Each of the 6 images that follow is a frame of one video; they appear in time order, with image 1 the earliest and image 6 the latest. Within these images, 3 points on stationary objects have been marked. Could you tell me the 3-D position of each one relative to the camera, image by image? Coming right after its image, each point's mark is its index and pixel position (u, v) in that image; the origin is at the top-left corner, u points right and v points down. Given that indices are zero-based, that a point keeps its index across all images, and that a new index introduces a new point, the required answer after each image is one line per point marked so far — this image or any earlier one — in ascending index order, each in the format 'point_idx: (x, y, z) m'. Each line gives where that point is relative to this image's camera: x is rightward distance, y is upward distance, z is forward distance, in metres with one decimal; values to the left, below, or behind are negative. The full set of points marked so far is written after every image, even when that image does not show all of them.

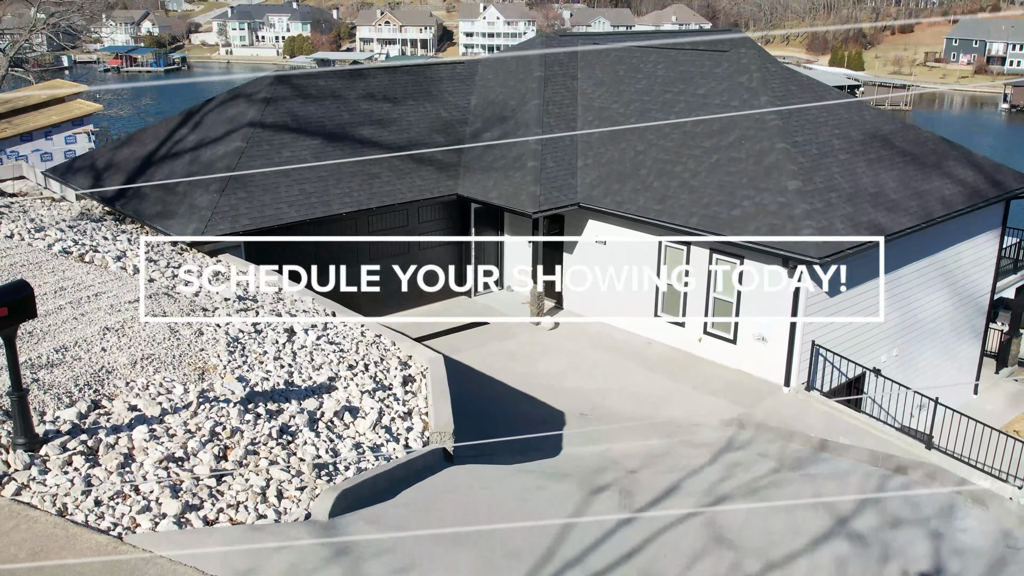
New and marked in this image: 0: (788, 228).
0: (+4.0, +0.9, +12.2) m
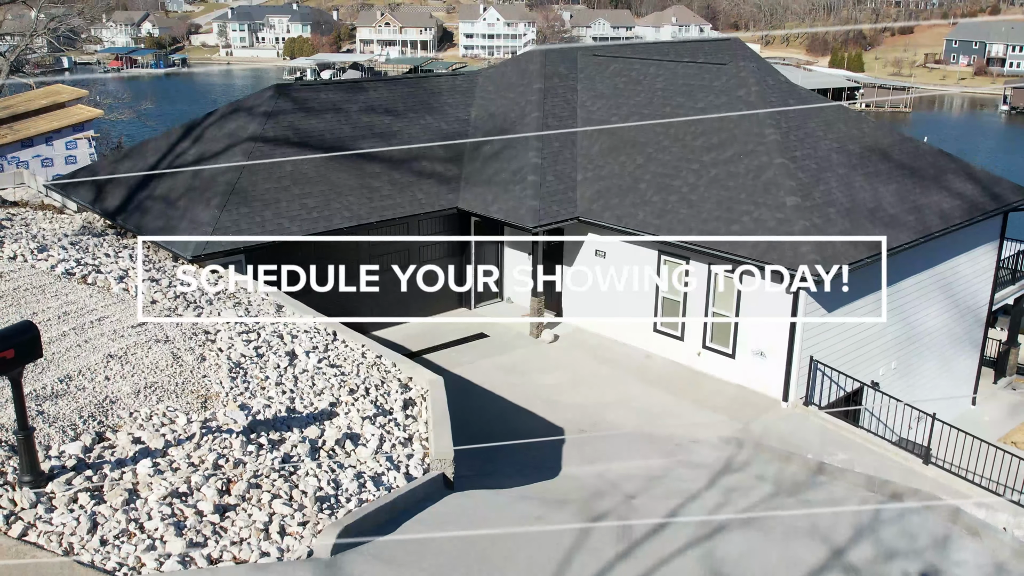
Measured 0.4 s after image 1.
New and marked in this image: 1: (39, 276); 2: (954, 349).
0: (+4.0, +0.6, +12.3) m
1: (-4.9, +0.1, +8.8) m
2: (+8.5, -1.2, +16.4) m
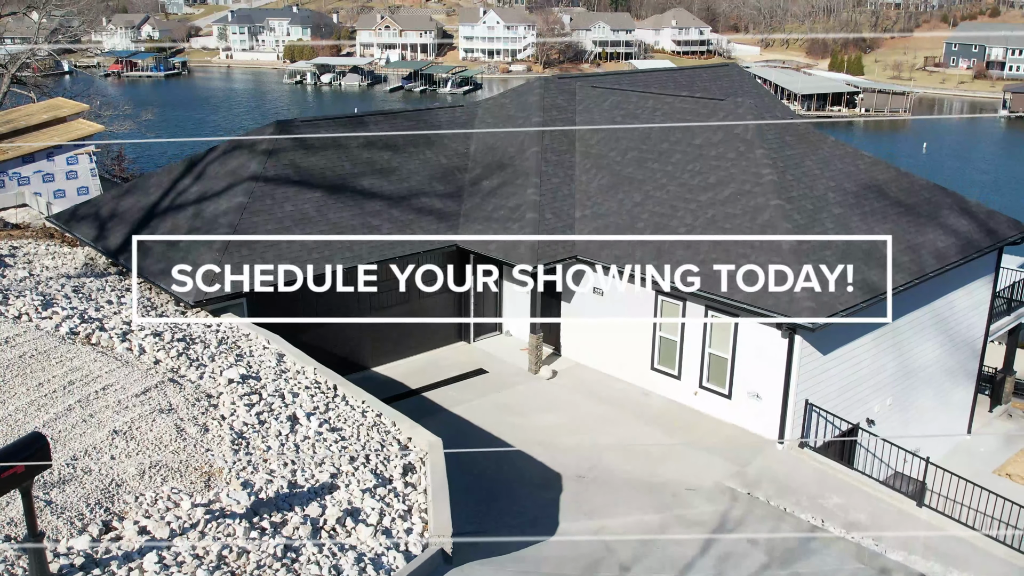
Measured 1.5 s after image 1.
0: (+3.9, 0.0, +12.4) m
1: (-4.9, -0.5, +9.0) m
2: (+8.5, -1.8, +16.5) m
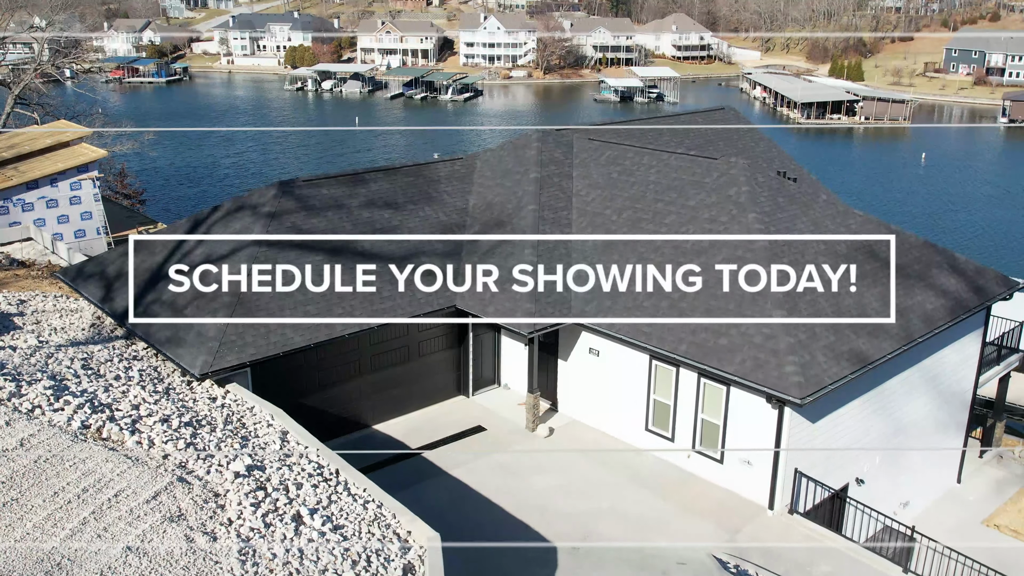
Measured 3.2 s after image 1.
0: (+3.9, -1.1, +12.8) m
1: (-5.0, -1.6, +9.3) m
2: (+8.4, -2.9, +16.9) m
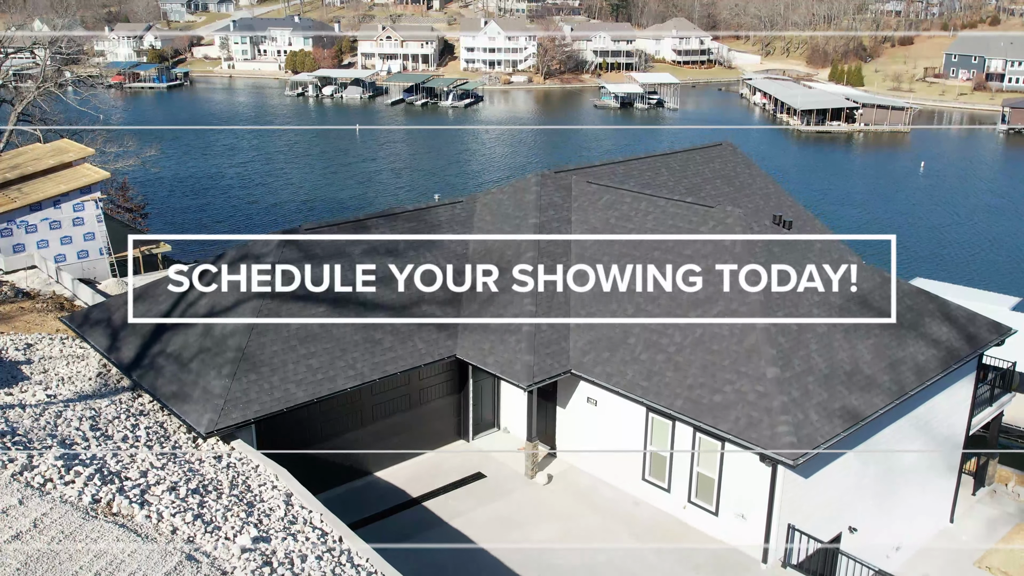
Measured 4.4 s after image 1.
0: (+3.9, -2.0, +13.1) m
1: (-5.0, -2.5, +9.6) m
2: (+8.4, -3.8, +17.2) m
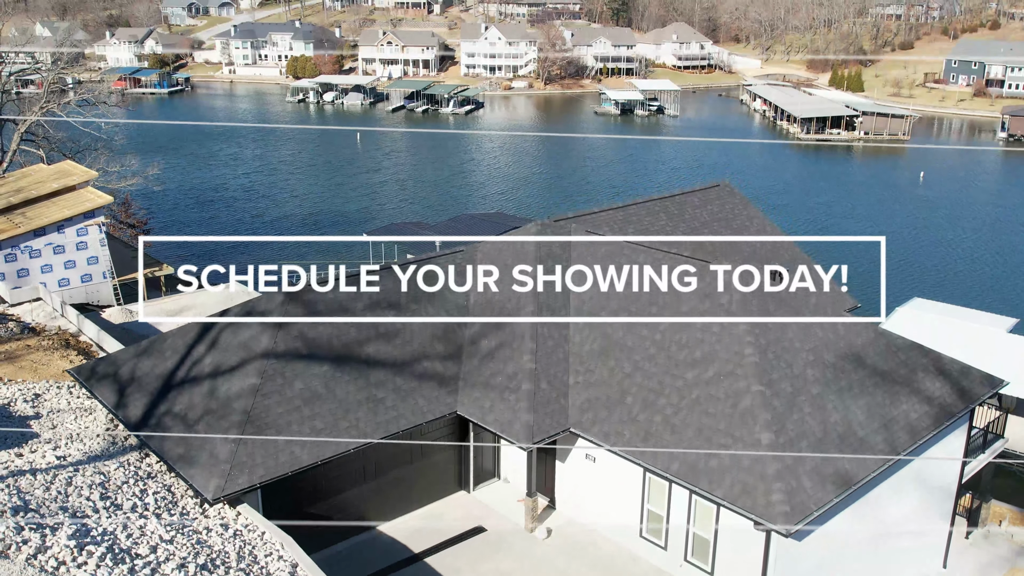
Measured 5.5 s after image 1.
0: (+3.9, -3.1, +13.4) m
1: (-5.0, -3.6, +9.9) m
2: (+8.4, -4.9, +17.4) m
